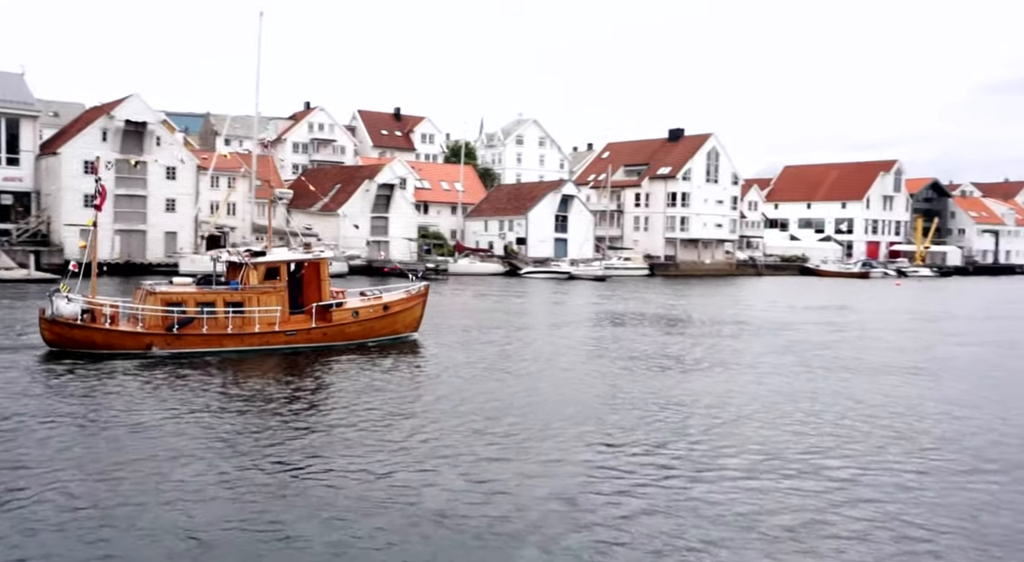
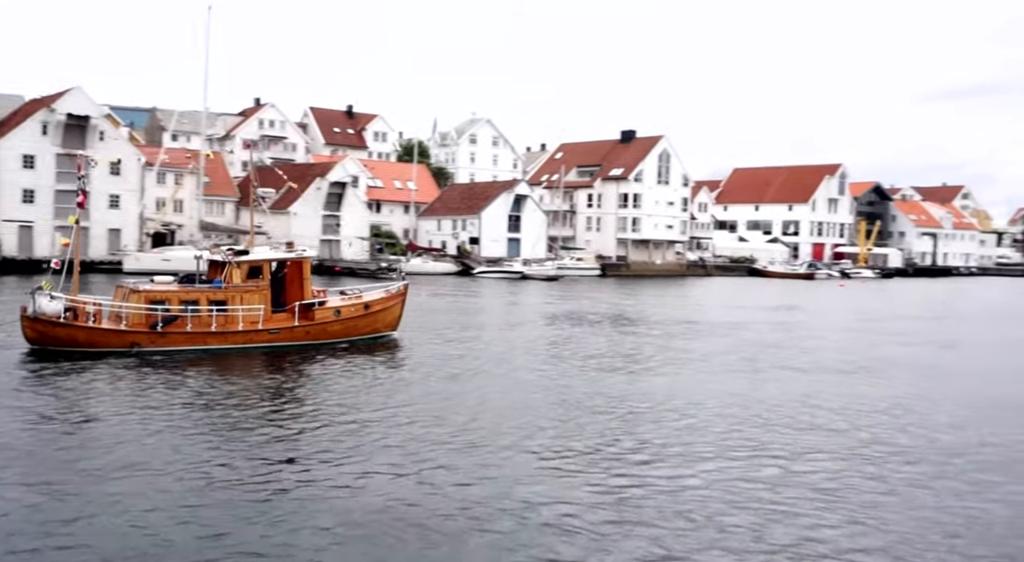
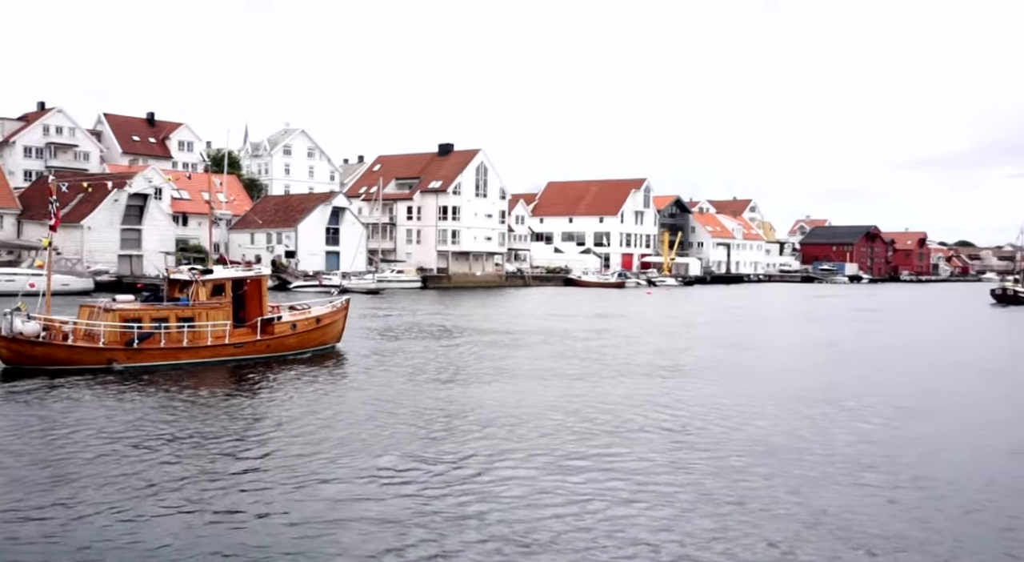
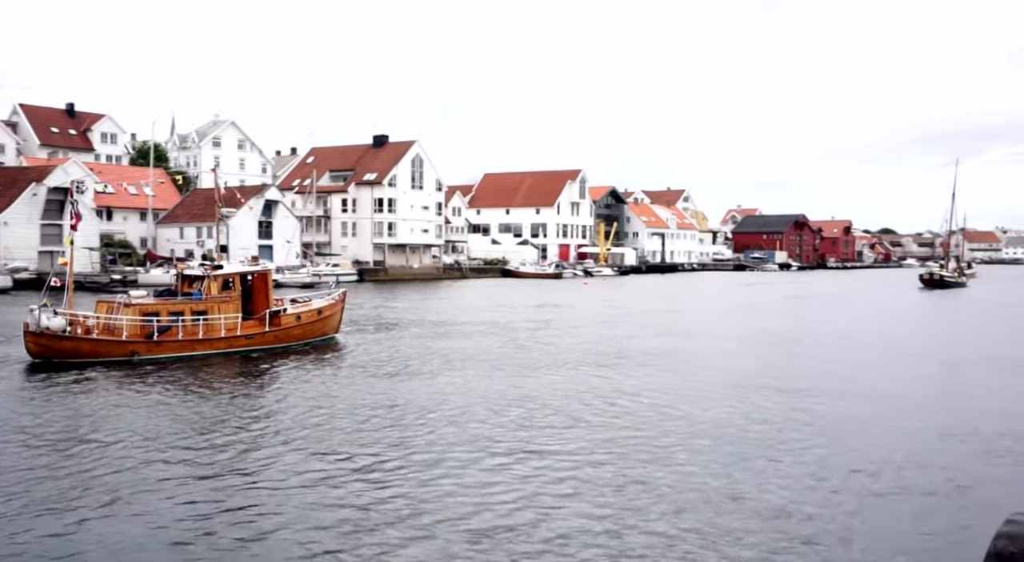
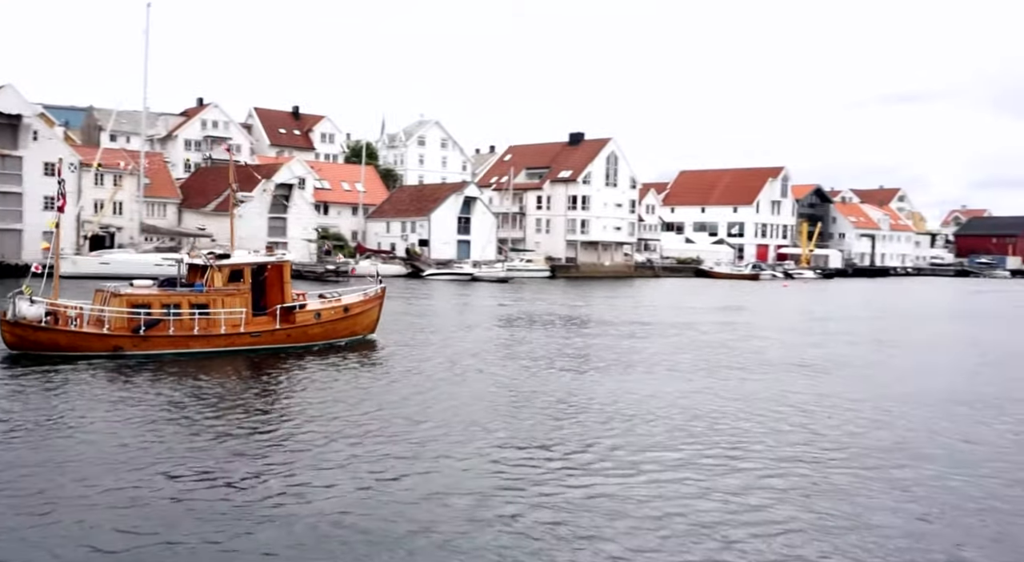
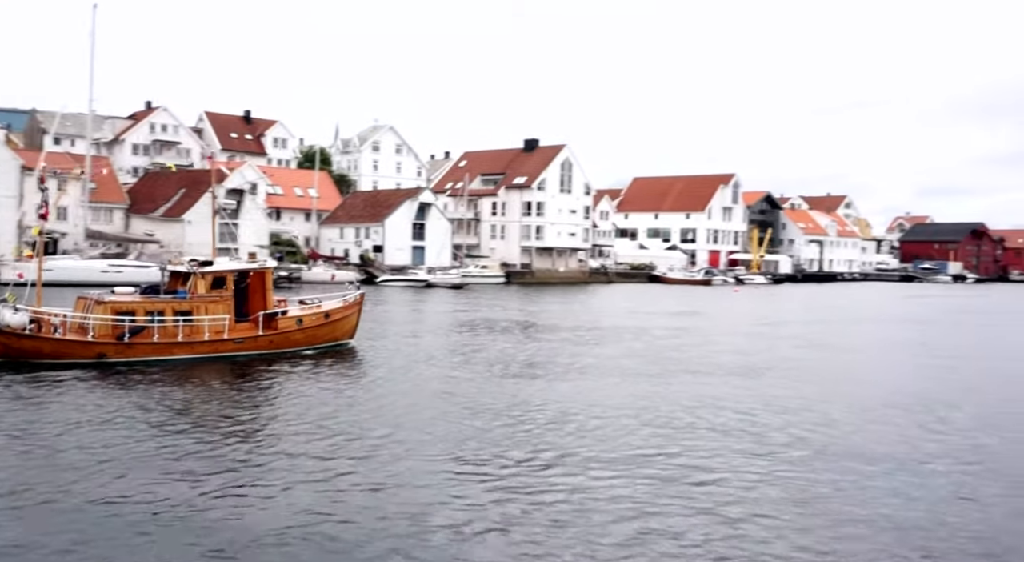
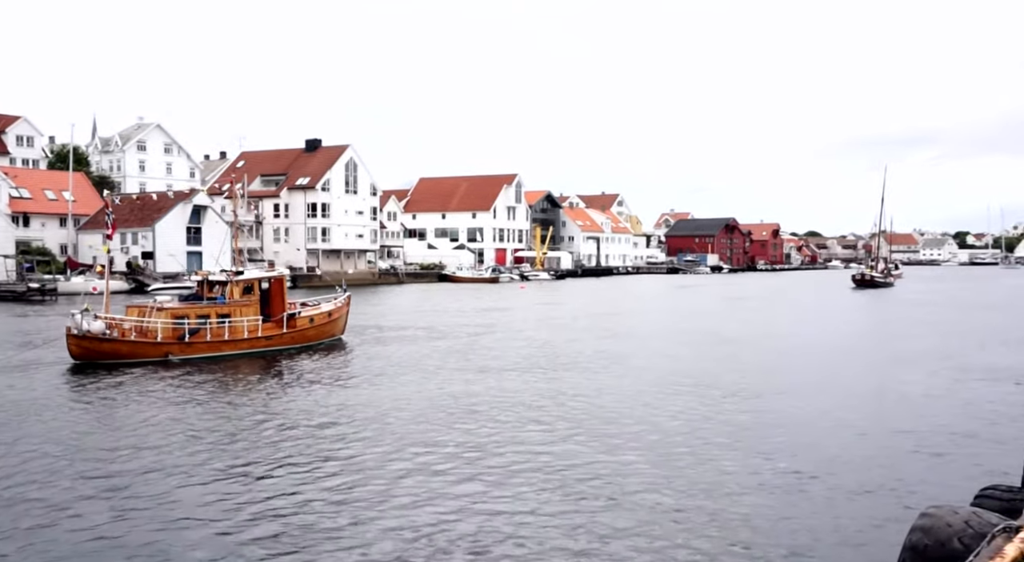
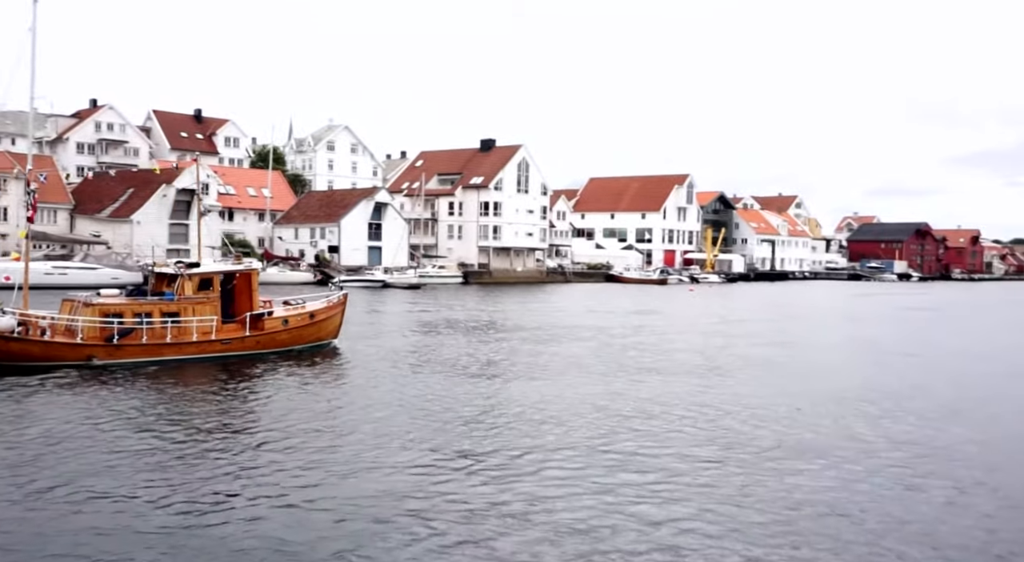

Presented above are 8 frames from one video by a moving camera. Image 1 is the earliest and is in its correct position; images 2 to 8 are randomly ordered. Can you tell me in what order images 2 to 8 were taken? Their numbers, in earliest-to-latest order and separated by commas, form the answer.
2, 5, 6, 8, 3, 4, 7
